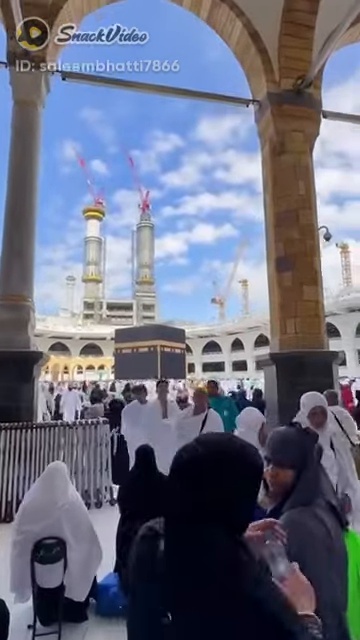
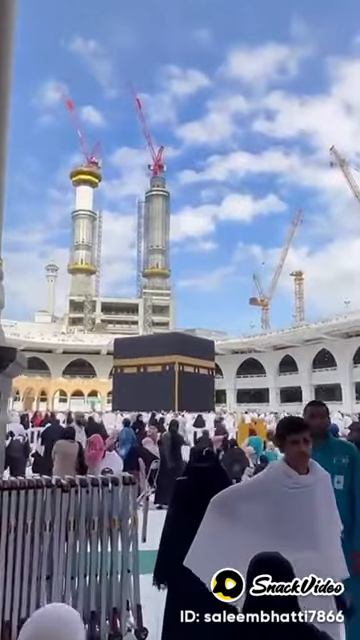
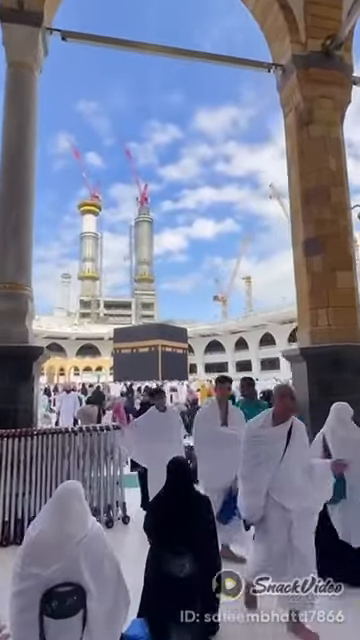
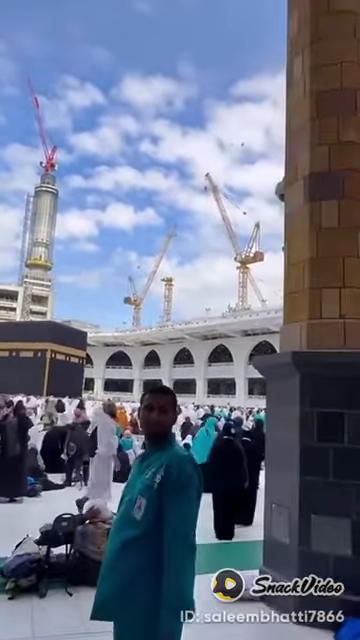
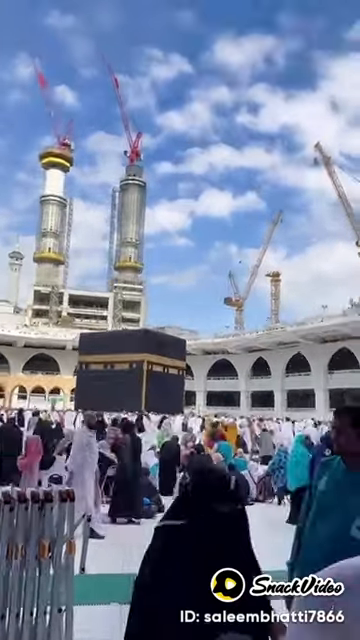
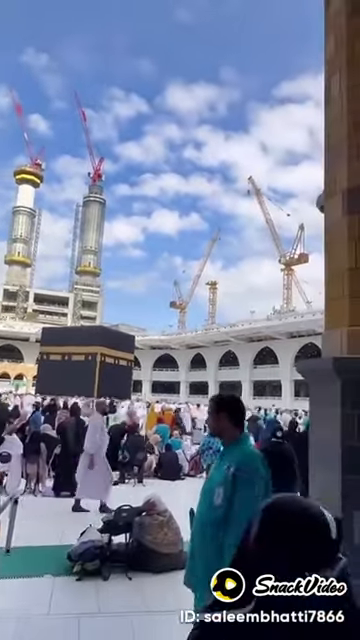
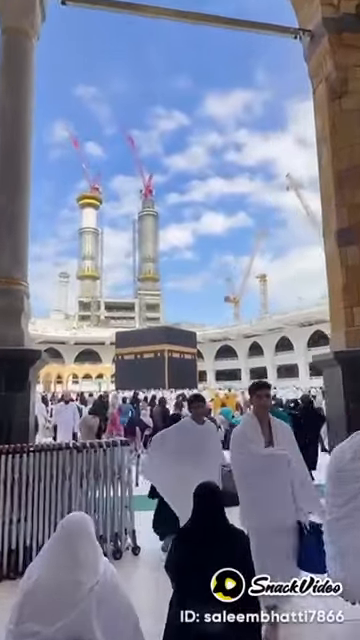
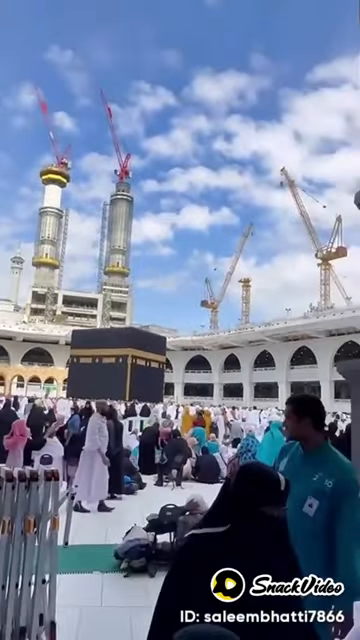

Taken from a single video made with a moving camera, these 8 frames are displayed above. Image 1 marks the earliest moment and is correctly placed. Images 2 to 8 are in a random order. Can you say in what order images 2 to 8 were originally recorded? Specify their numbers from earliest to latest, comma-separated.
3, 7, 2, 8, 5, 6, 4
